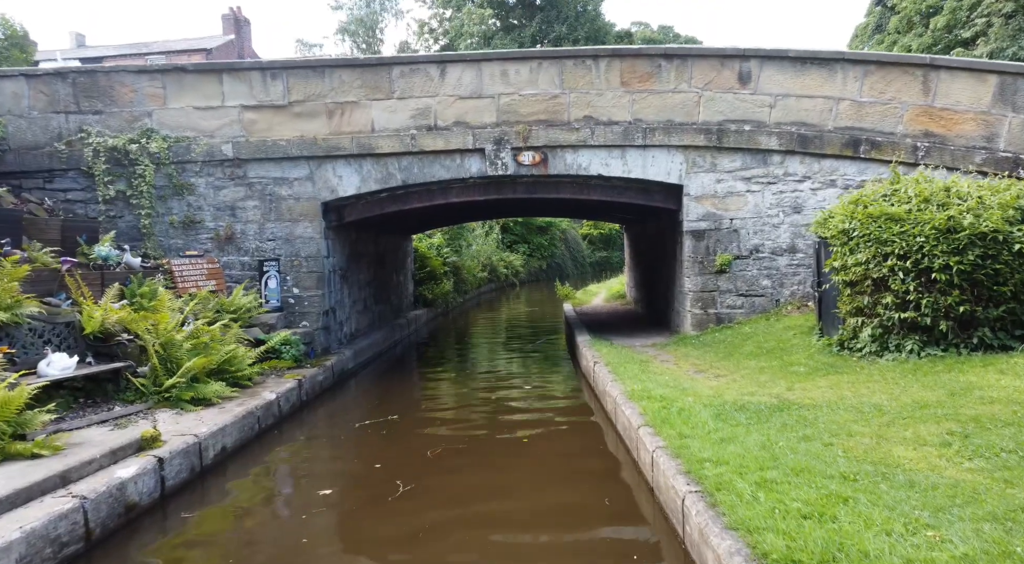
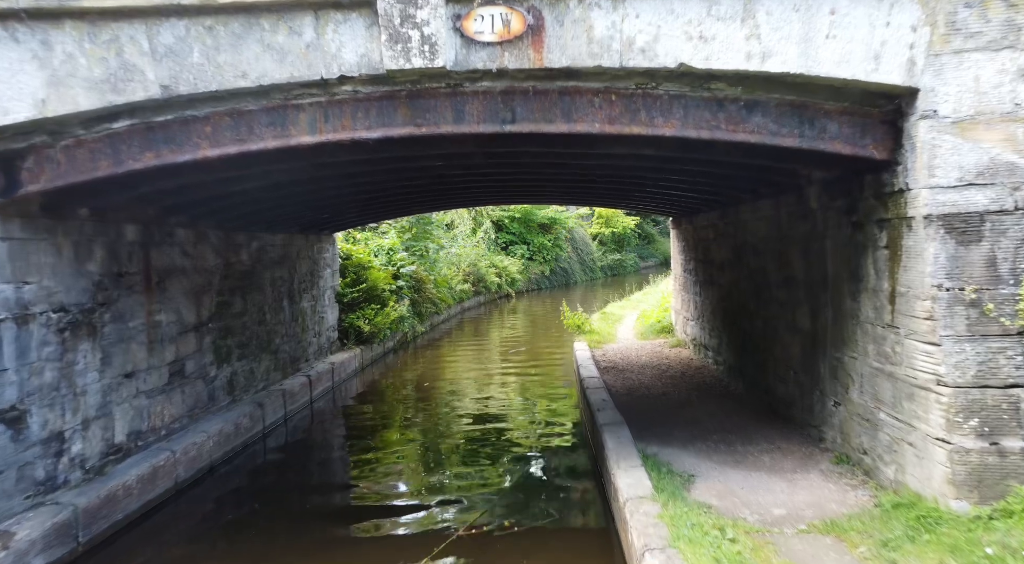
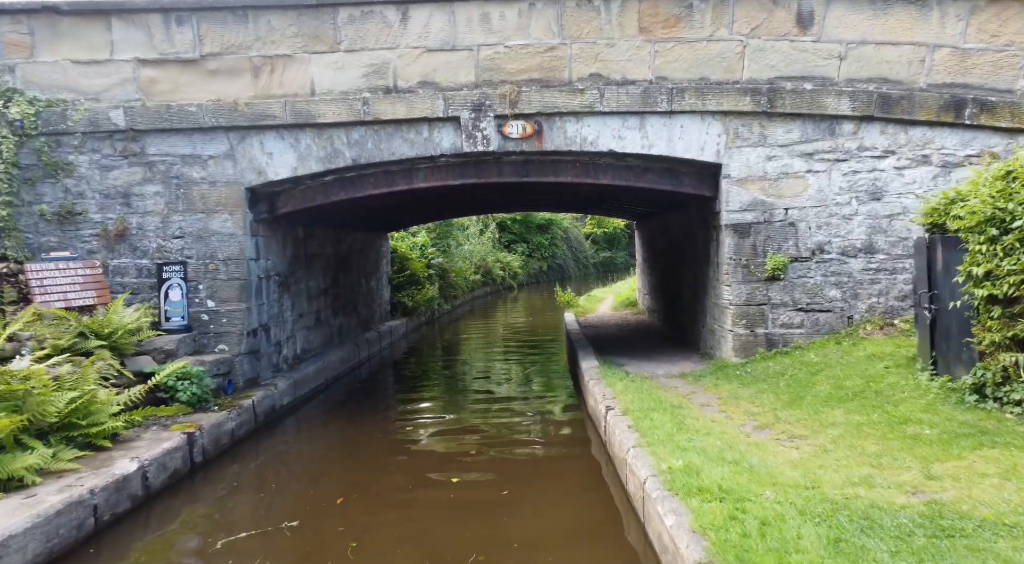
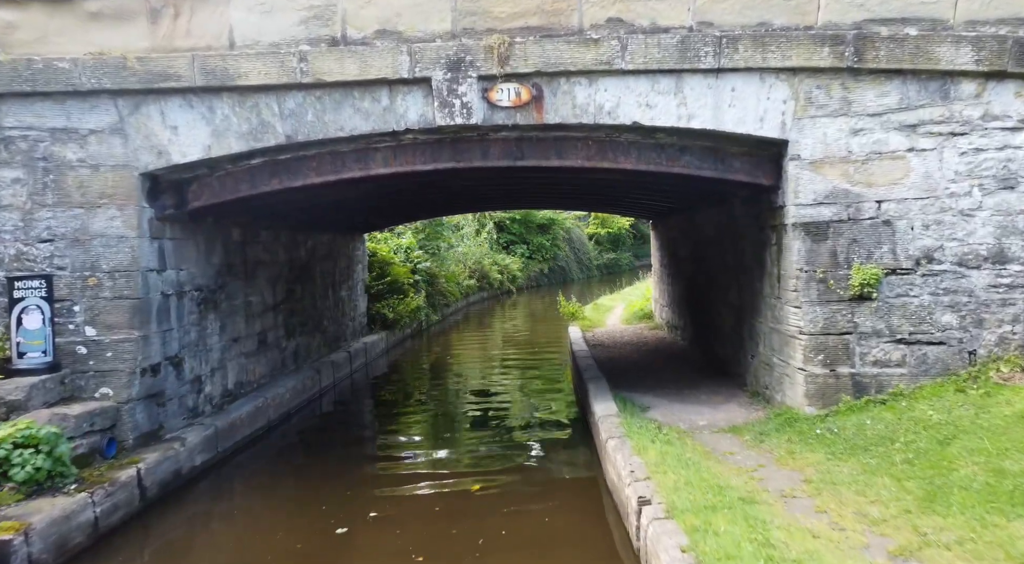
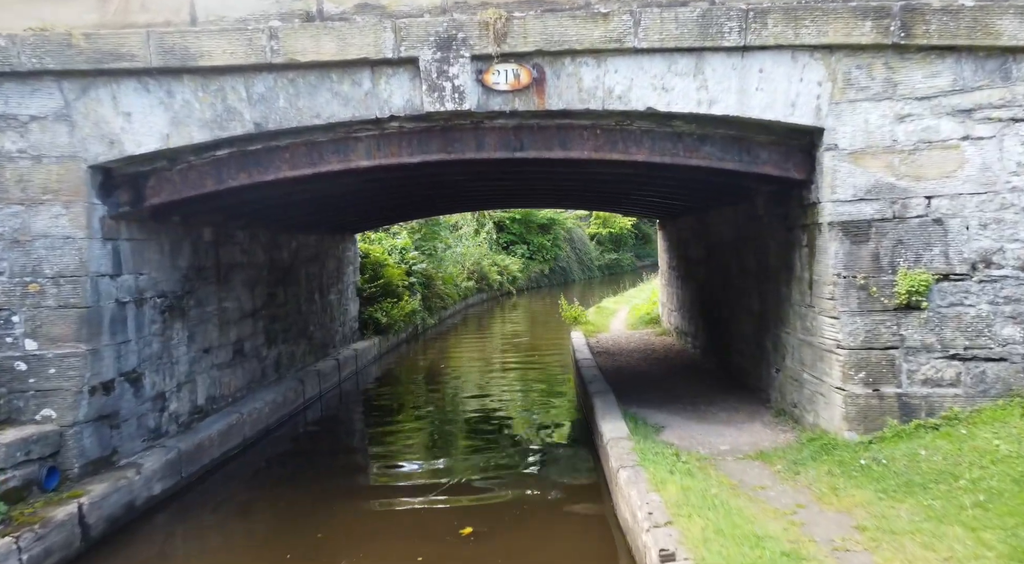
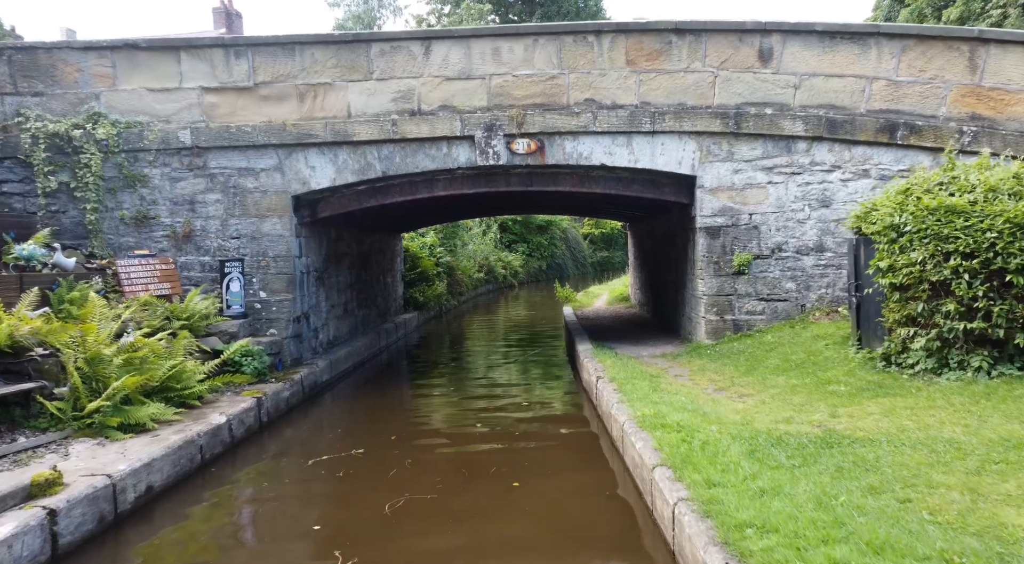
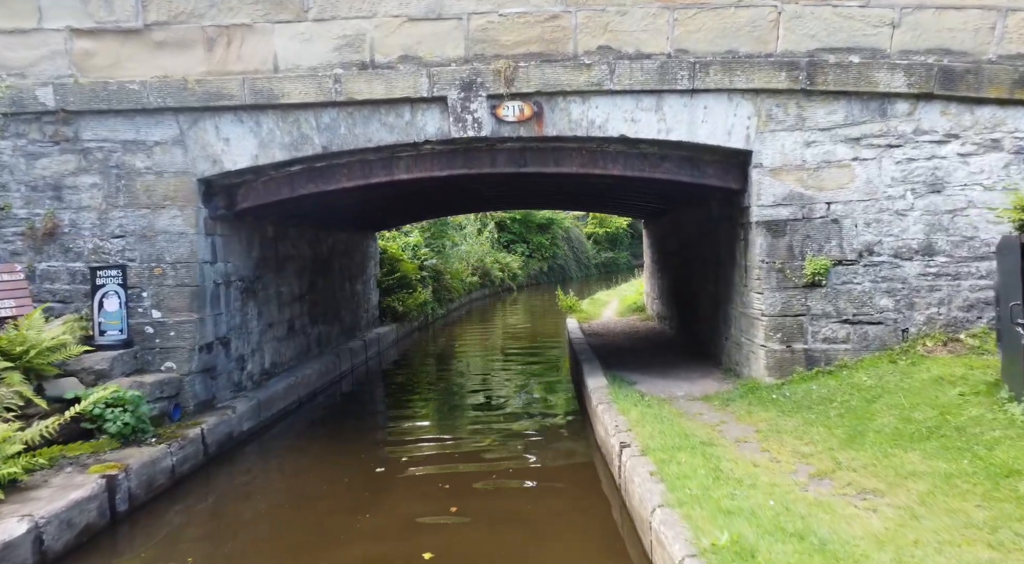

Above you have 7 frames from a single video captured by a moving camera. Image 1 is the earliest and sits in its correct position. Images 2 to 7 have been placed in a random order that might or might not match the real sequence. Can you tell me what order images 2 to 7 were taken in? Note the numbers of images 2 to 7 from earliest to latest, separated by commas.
6, 3, 7, 4, 5, 2
